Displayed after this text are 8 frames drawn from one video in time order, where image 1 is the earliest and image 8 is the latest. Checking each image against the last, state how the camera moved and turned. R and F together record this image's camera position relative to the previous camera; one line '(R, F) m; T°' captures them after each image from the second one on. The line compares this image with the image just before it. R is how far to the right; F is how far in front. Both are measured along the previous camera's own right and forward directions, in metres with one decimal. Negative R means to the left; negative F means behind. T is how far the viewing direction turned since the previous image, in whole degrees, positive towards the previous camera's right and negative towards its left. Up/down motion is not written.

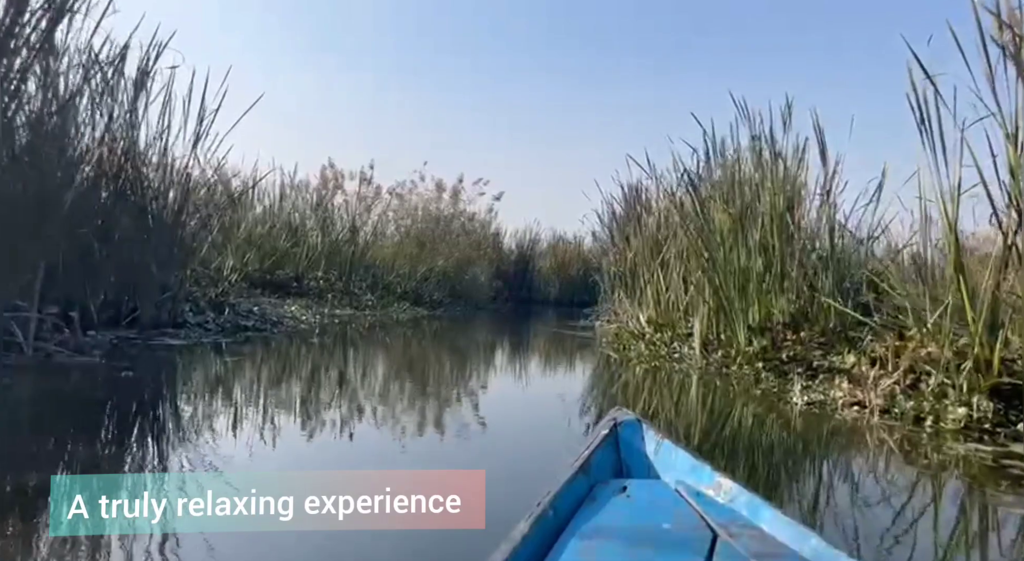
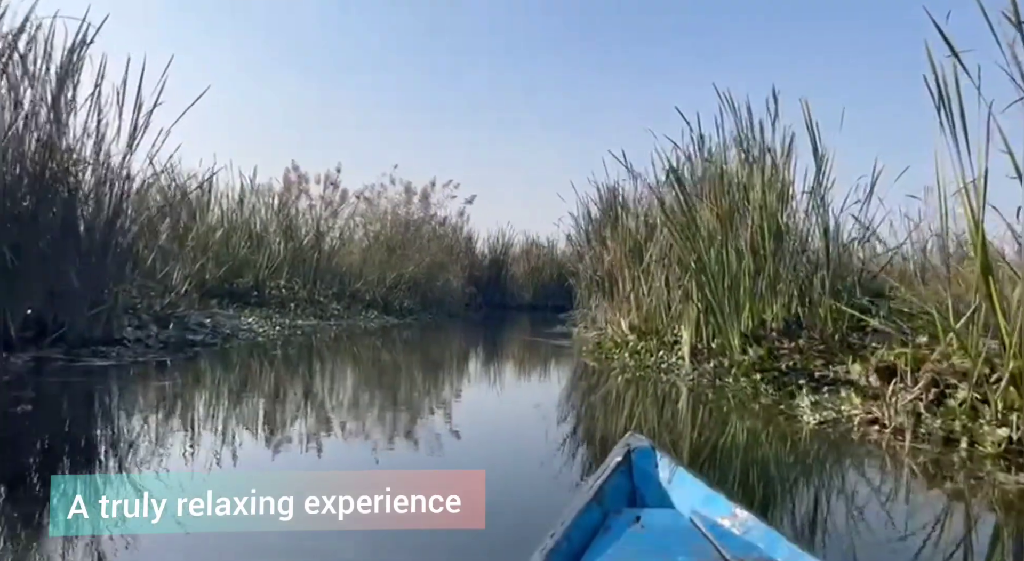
(0.0, +0.4) m; +2°
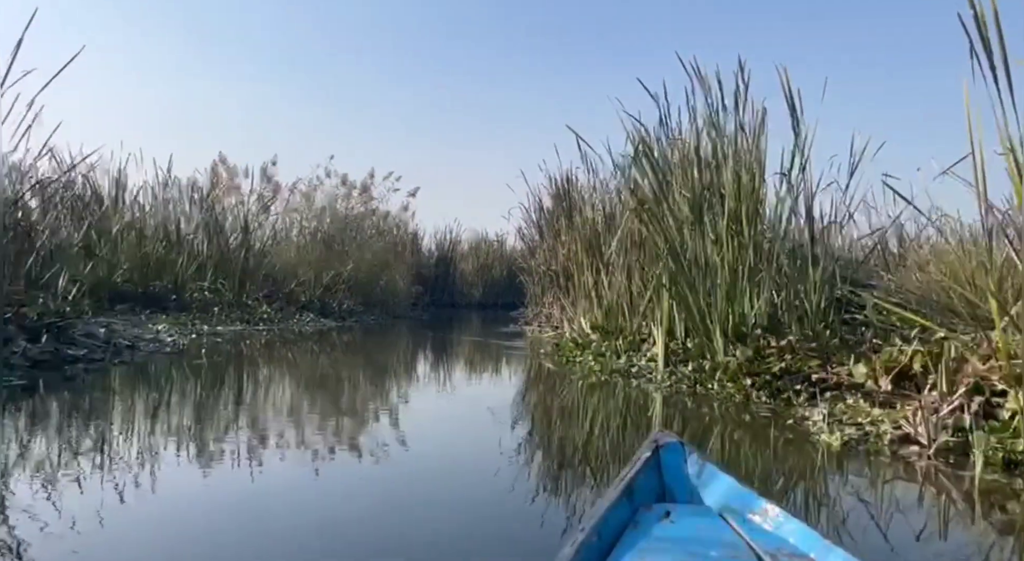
(0.0, +0.6) m; +4°
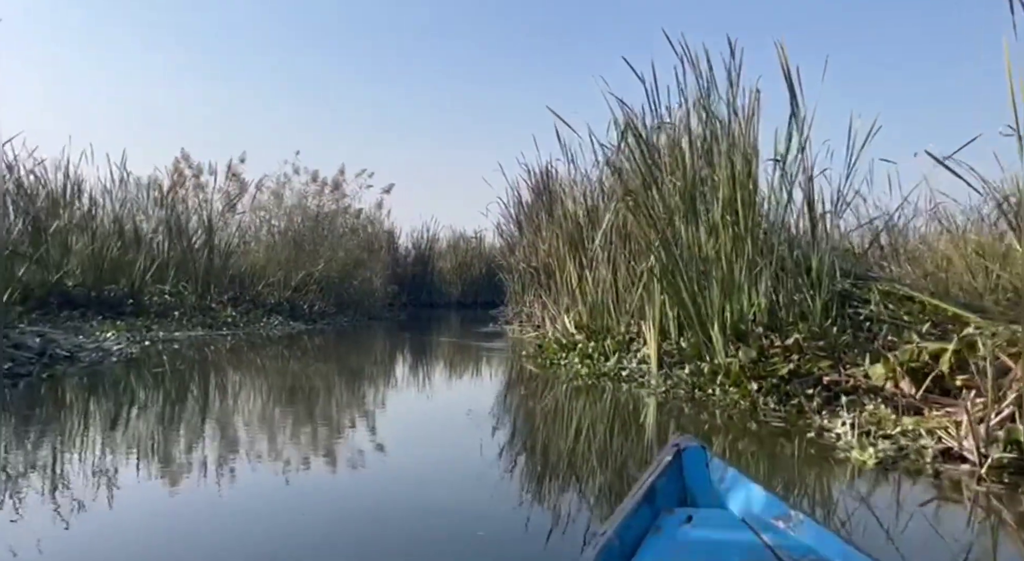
(0.0, +0.3) m; +2°
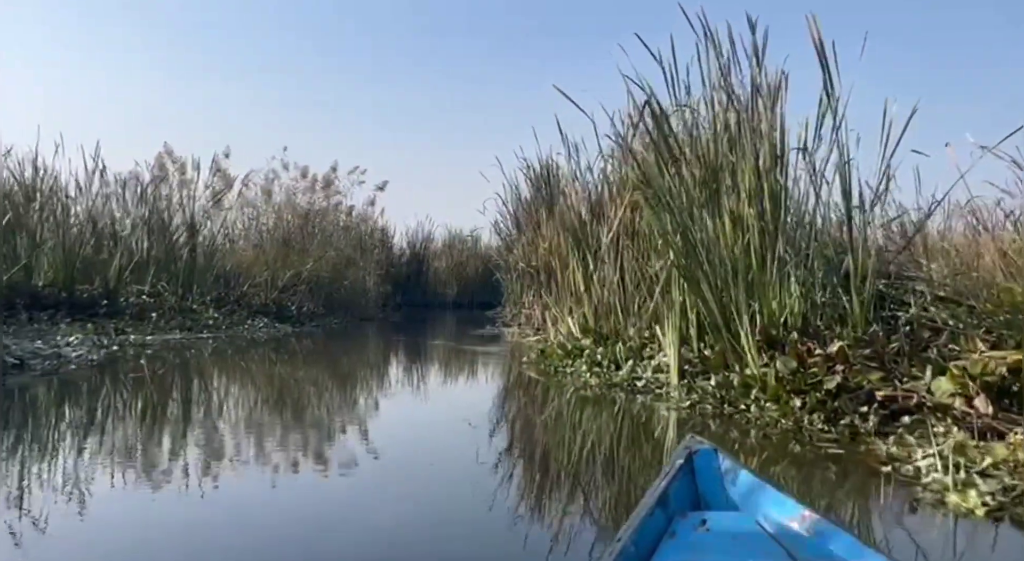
(0.0, +0.4) m; 0°
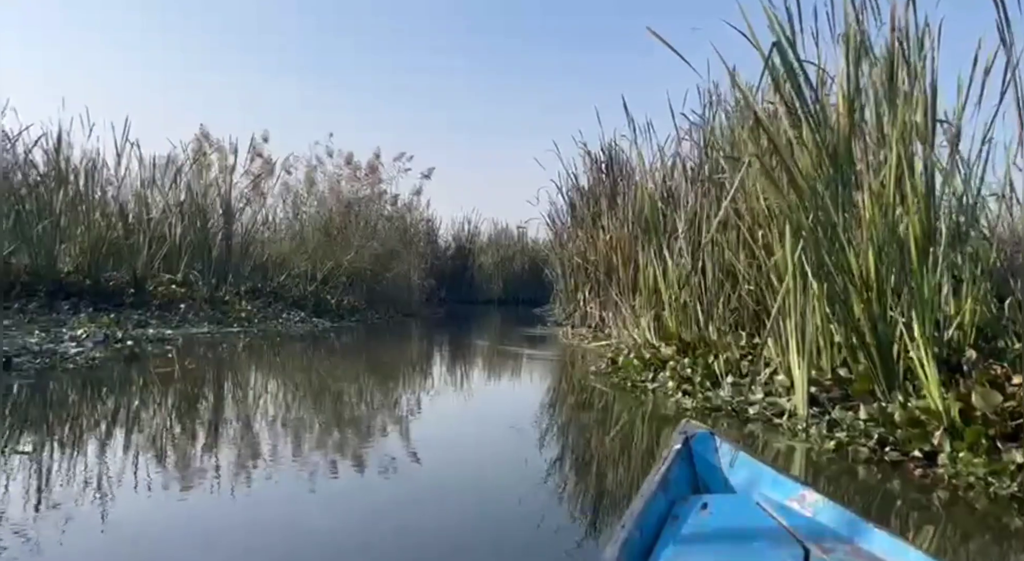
(-0.1, +0.6) m; -3°
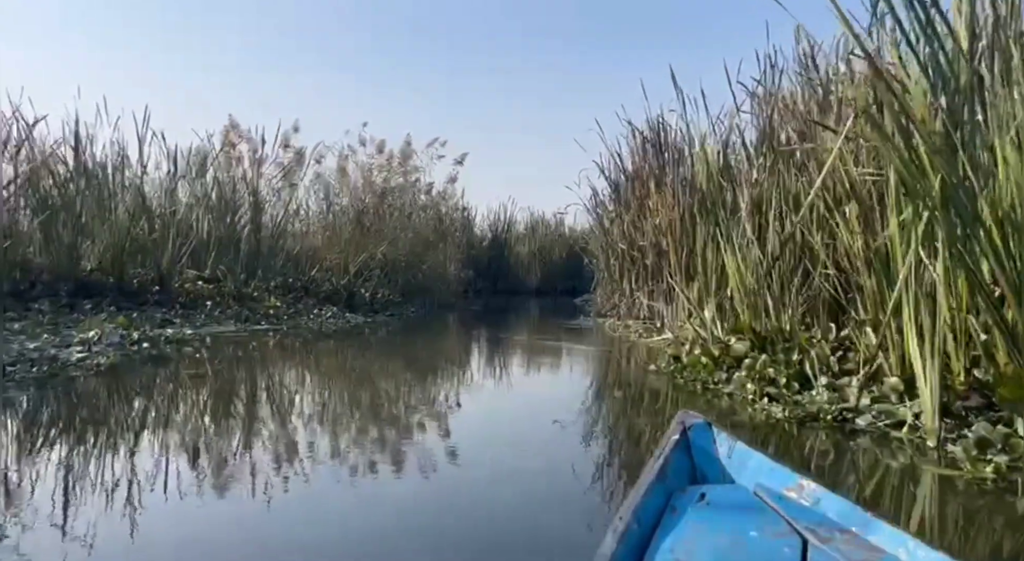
(-0.1, +0.4) m; -3°
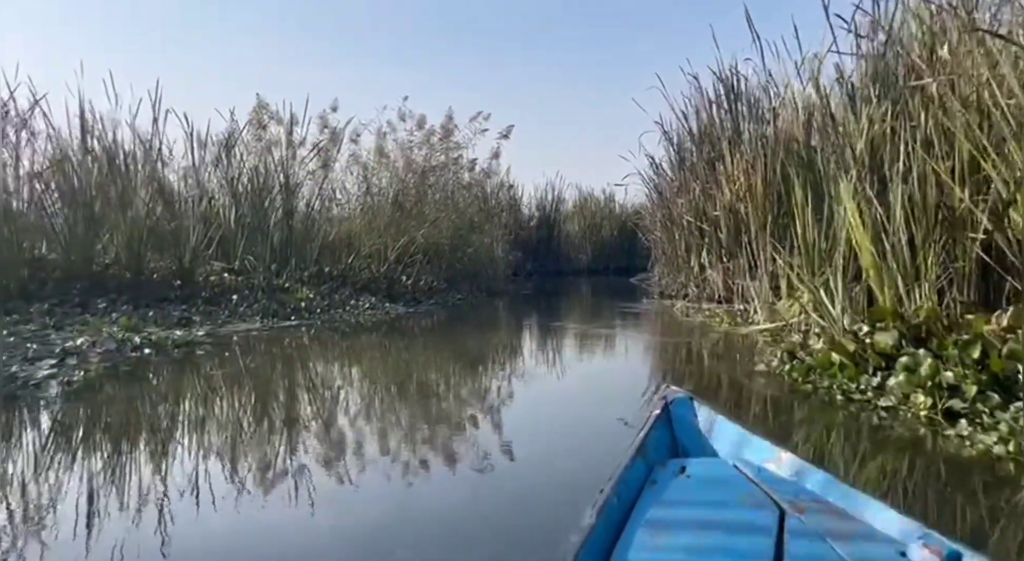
(-0.1, +0.7) m; -4°
